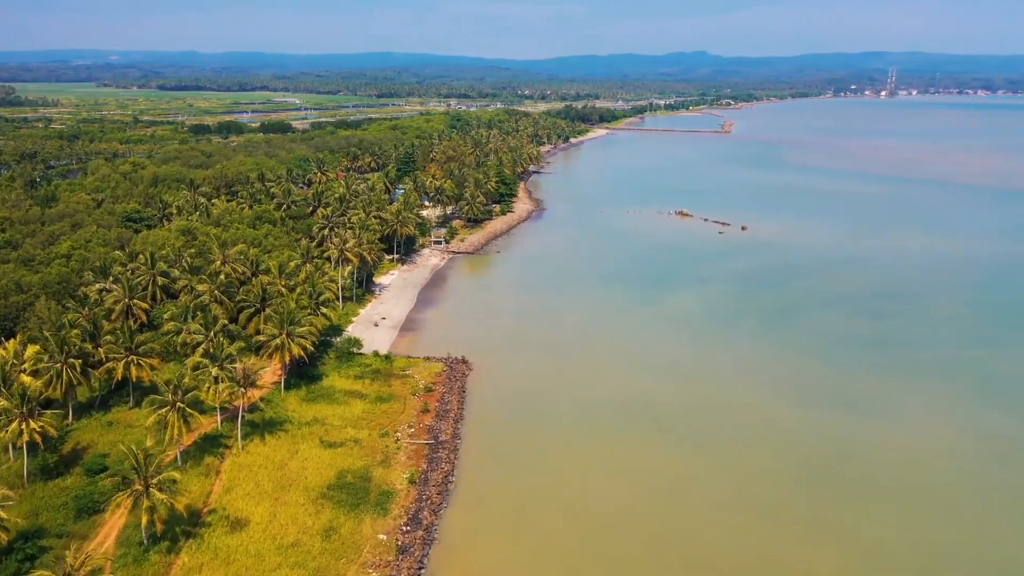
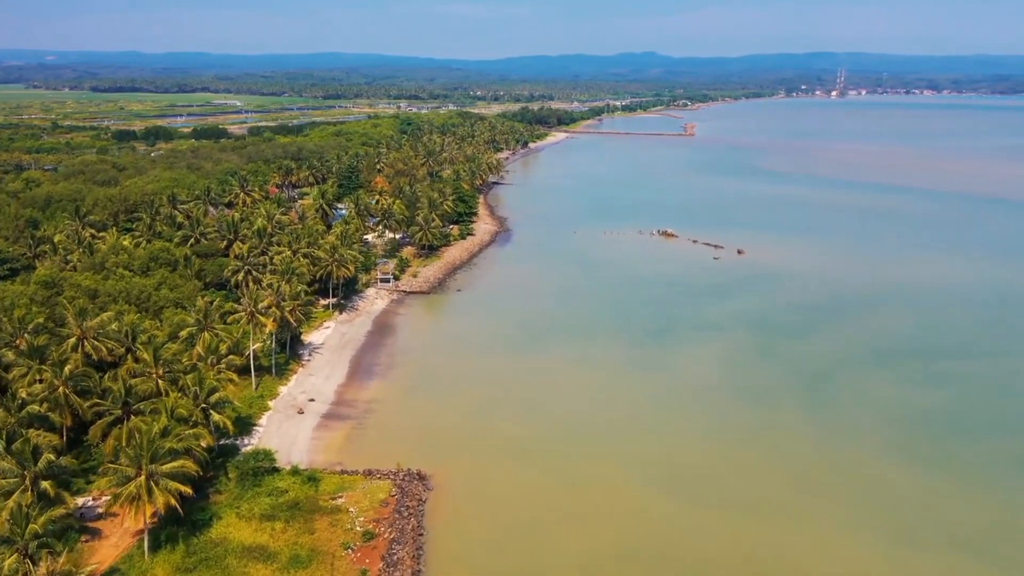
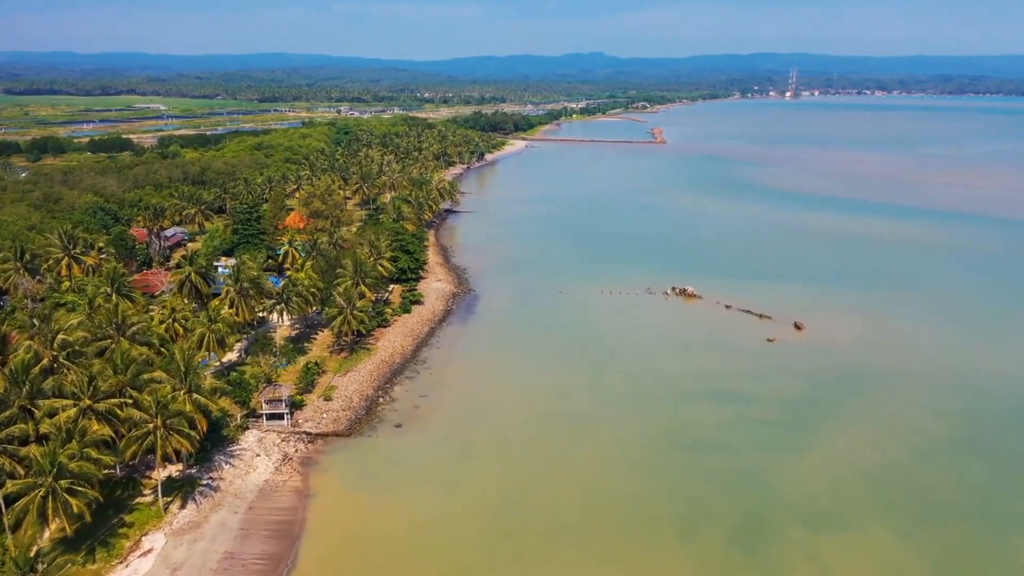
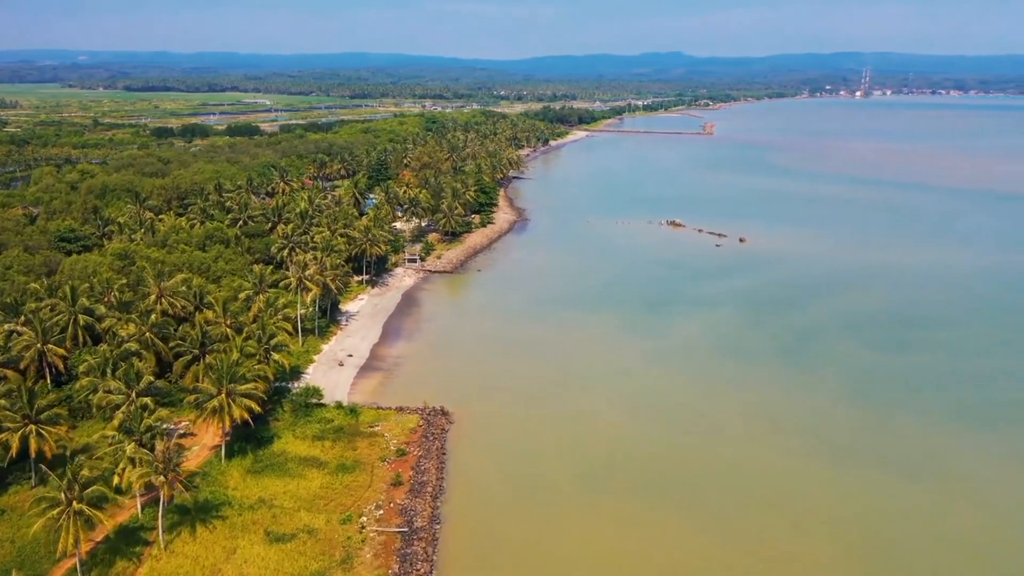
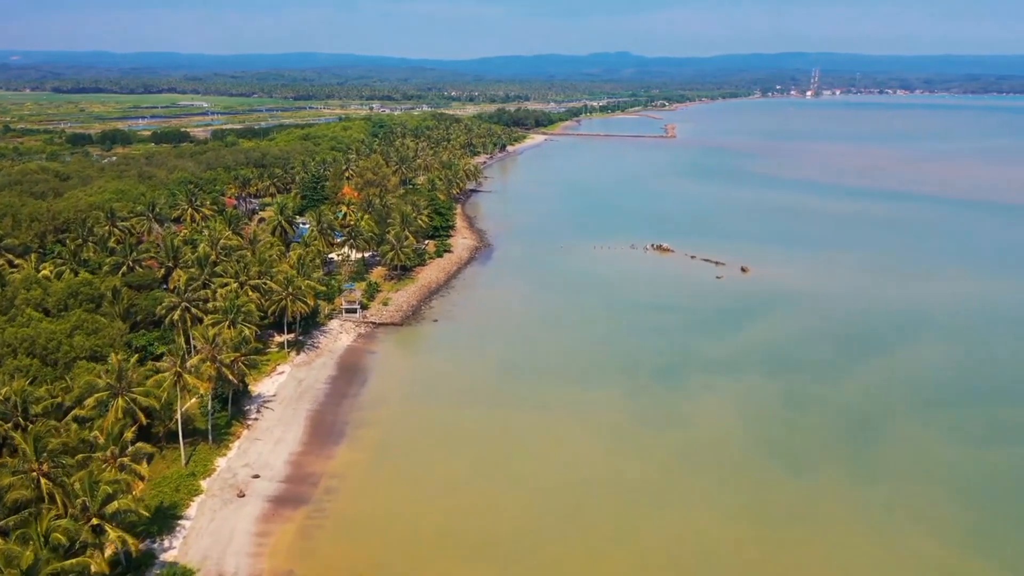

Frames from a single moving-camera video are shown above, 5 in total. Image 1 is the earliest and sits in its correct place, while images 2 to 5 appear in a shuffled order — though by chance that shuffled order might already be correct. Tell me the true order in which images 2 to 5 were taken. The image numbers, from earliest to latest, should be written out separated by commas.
4, 2, 5, 3
